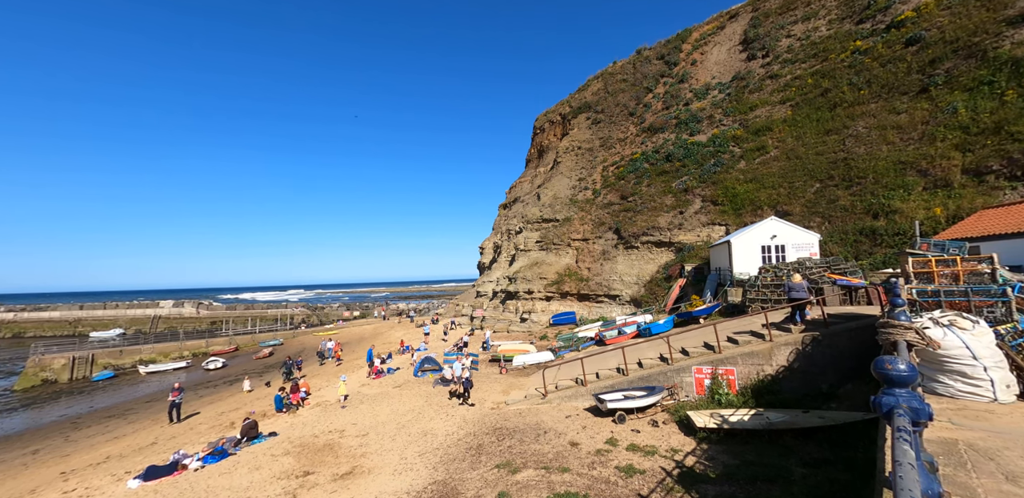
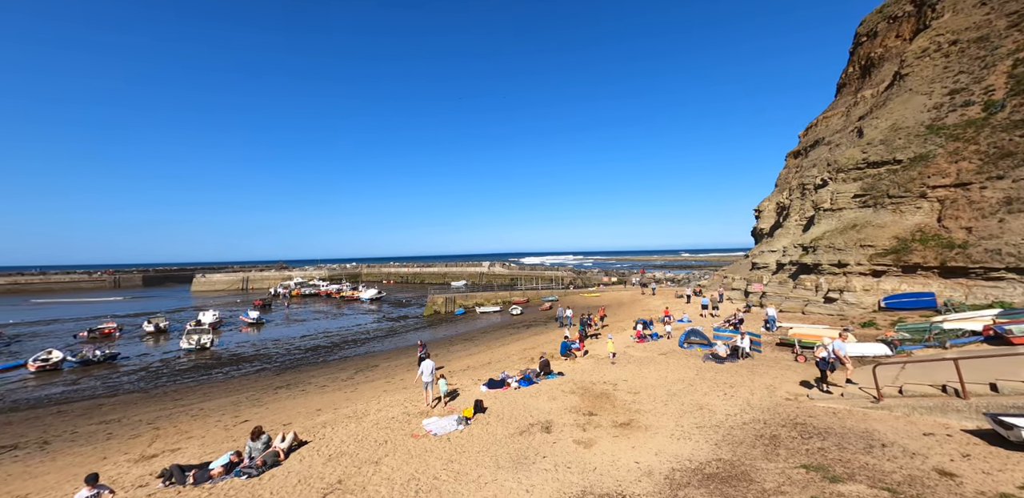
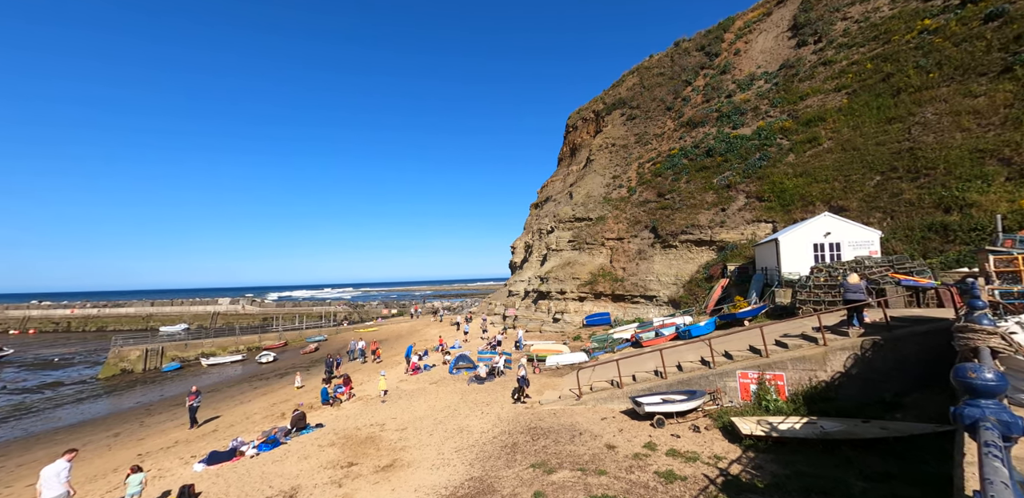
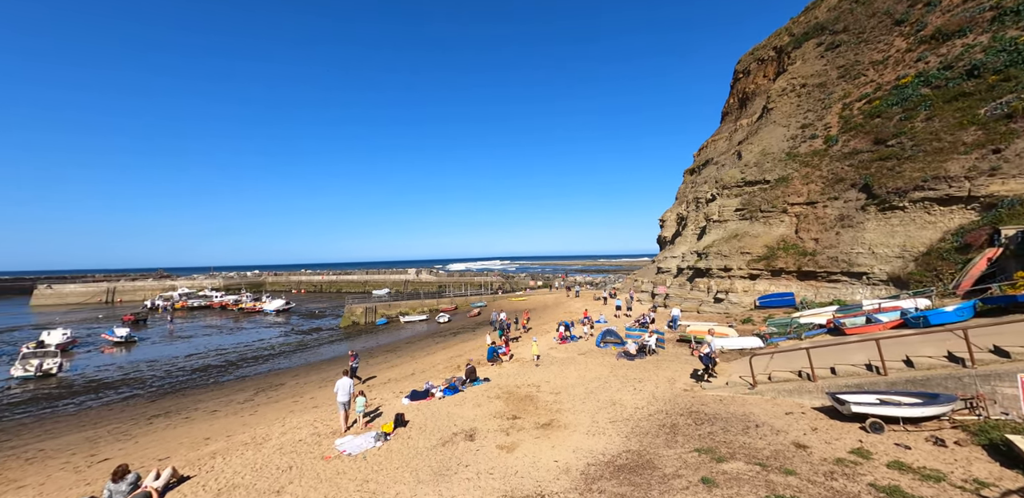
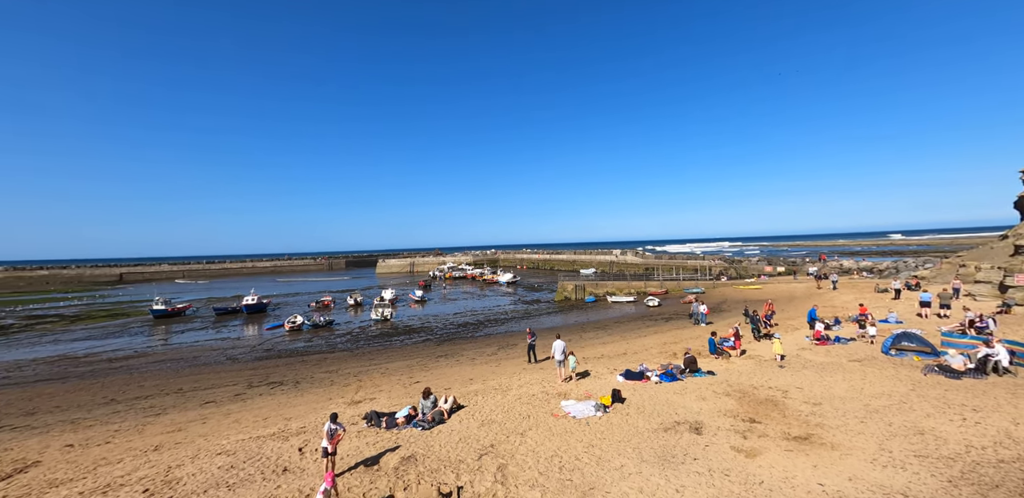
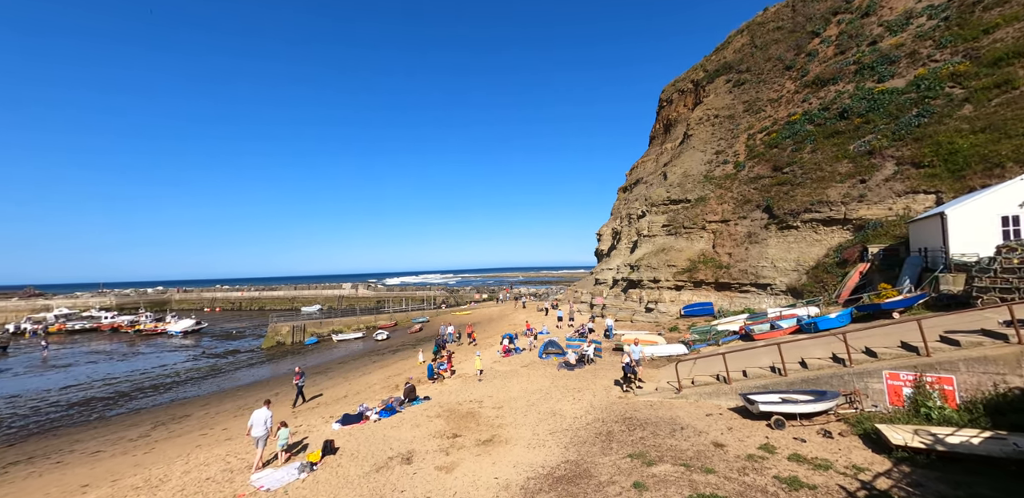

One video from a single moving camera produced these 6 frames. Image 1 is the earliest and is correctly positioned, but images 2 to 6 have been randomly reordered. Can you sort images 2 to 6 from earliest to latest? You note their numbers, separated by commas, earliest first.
3, 6, 4, 2, 5
